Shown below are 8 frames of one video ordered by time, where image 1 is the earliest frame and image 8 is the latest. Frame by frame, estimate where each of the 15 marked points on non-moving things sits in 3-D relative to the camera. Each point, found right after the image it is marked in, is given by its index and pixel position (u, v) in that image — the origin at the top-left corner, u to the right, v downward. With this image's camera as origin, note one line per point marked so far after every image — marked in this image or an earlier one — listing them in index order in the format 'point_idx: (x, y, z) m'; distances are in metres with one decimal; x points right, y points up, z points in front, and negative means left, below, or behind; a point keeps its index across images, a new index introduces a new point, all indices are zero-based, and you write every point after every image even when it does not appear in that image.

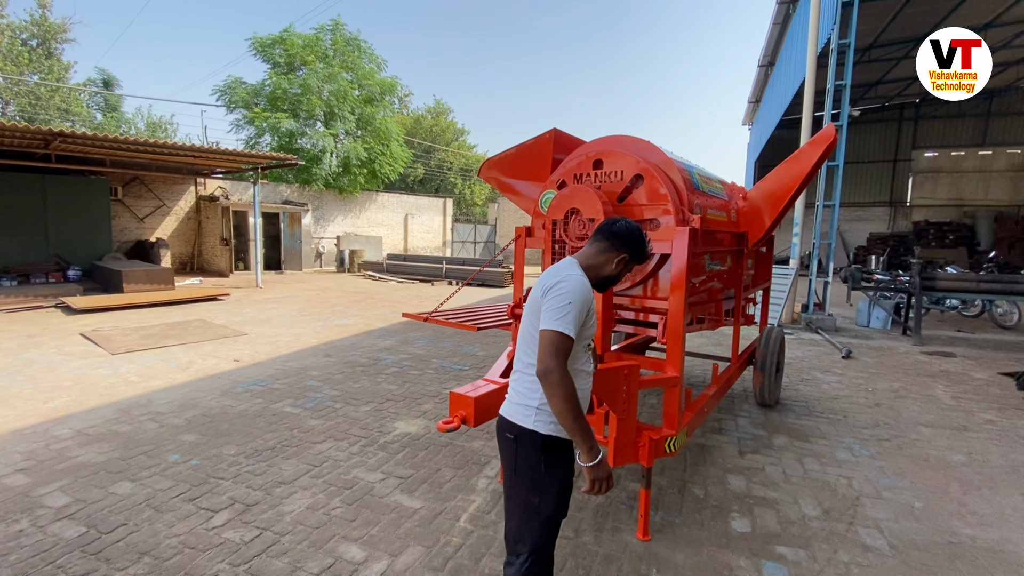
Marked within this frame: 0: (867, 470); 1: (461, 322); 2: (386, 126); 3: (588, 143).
0: (+2.6, -1.3, +3.6) m
1: (-0.3, -0.3, +4.0) m
2: (-4.8, +6.4, +19.0) m
3: (+0.5, +1.0, +3.2) m
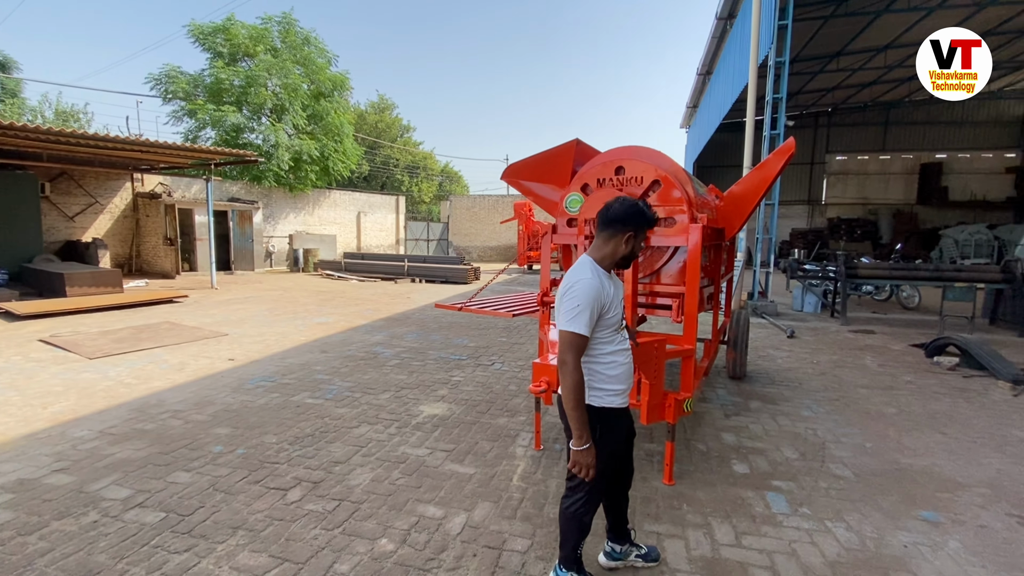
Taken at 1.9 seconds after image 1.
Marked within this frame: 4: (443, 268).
0: (+2.8, -1.2, +4.4) m
1: (-0.1, -0.2, +4.4) m
2: (-6.7, +6.4, +18.7) m
3: (+0.7, +1.0, +3.7) m
4: (-2.1, +0.6, +14.7) m
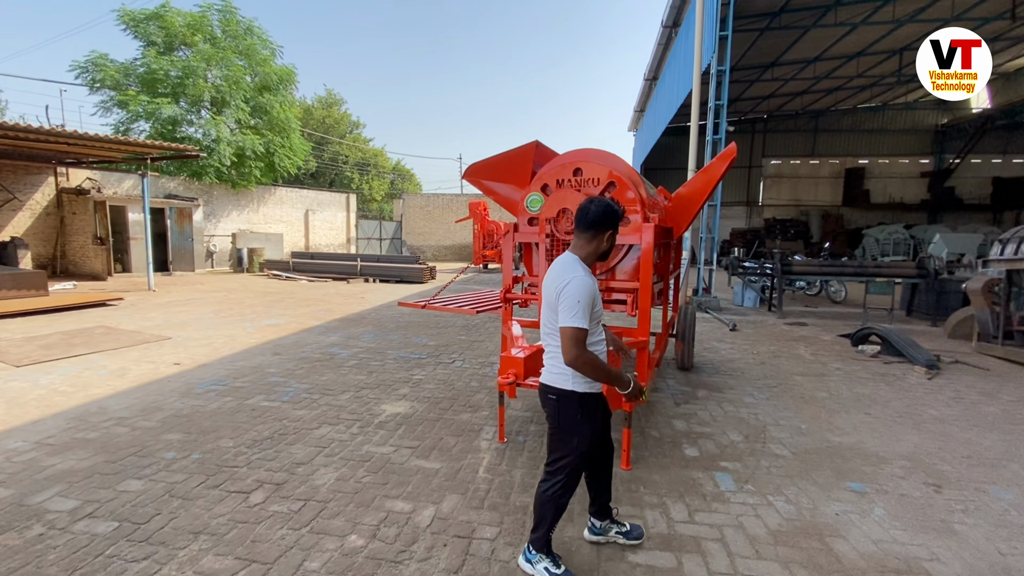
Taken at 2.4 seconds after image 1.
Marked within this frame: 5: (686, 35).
0: (+2.5, -1.2, +4.7) m
1: (-0.5, -0.2, +4.4) m
2: (-8.4, +6.4, +18.0) m
3: (+0.4, +1.1, +3.8) m
4: (-3.4, +0.6, +14.5) m
5: (+4.5, +6.6, +12.6) m
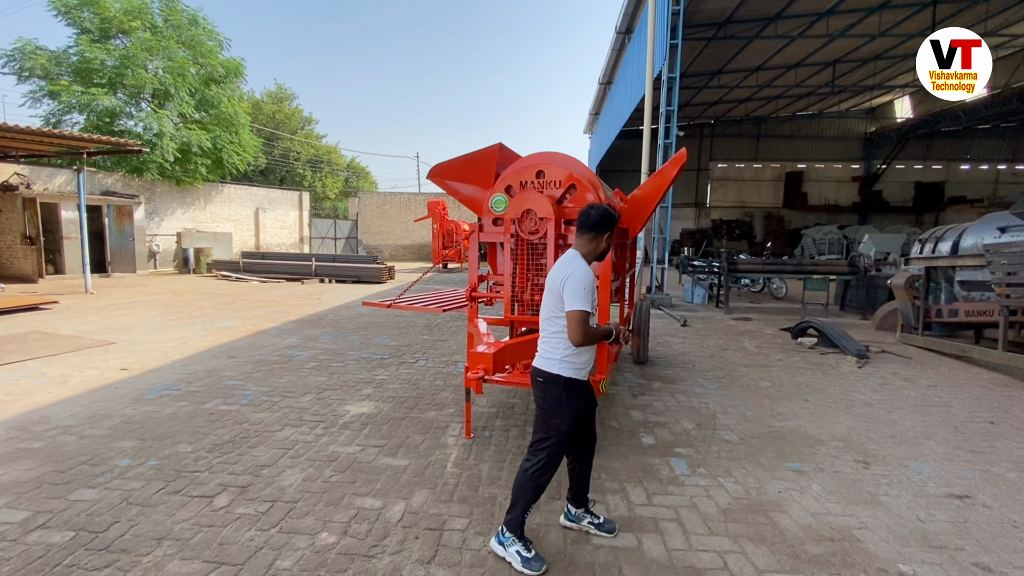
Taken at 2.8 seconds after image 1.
0: (+2.1, -1.1, +5.0) m
1: (-0.8, -0.2, +4.5) m
2: (-10.0, +6.3, +17.3) m
3: (+0.1, +1.1, +3.9) m
4: (-4.6, +0.6, +14.2) m
5: (+3.4, +6.6, +13.0) m
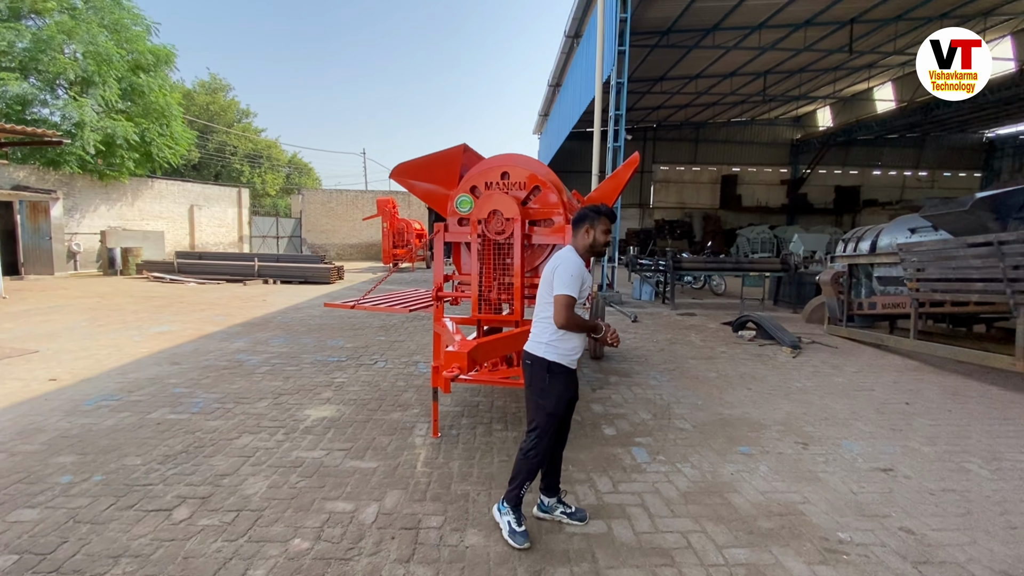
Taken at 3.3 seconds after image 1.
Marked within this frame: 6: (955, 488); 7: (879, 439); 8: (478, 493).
0: (+1.7, -1.1, +5.3) m
1: (-1.1, -0.2, +4.4) m
2: (-11.7, +6.2, +16.2) m
3: (-0.2, +1.1, +4.0) m
4: (-6.0, +0.6, +13.7) m
5: (+2.1, +6.7, +13.3) m
6: (+3.1, -1.4, +3.4) m
7: (+3.1, -1.3, +4.1) m
8: (-0.2, -1.3, +3.1) m
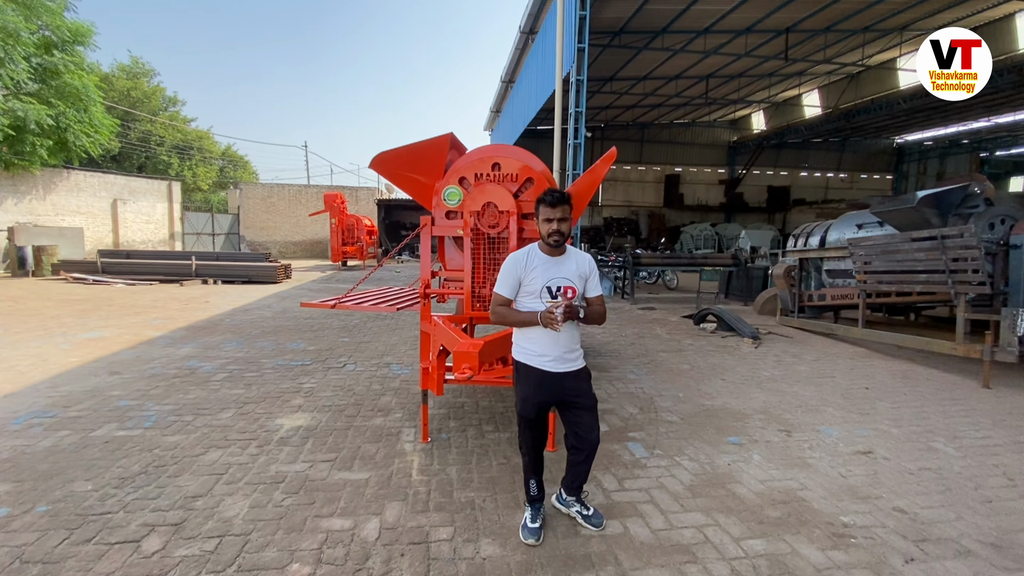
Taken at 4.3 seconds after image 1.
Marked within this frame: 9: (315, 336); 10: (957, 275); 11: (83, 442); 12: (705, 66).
0: (+1.5, -1.0, +5.3) m
1: (-1.2, -0.2, +4.2) m
2: (-13.1, +6.2, +14.7) m
3: (-0.3, +1.1, +3.8) m
4: (-7.1, +0.6, +12.9) m
5: (+0.9, +6.8, +13.3) m
6: (+3.1, -1.3, +3.6) m
7: (+3.0, -1.2, +4.3) m
8: (-0.2, -1.3, +3.0) m
9: (-2.9, -0.7, +7.1) m
10: (+5.1, +0.2, +5.6) m
11: (-3.2, -1.1, +3.6) m
12: (+7.4, +8.6, +18.8) m
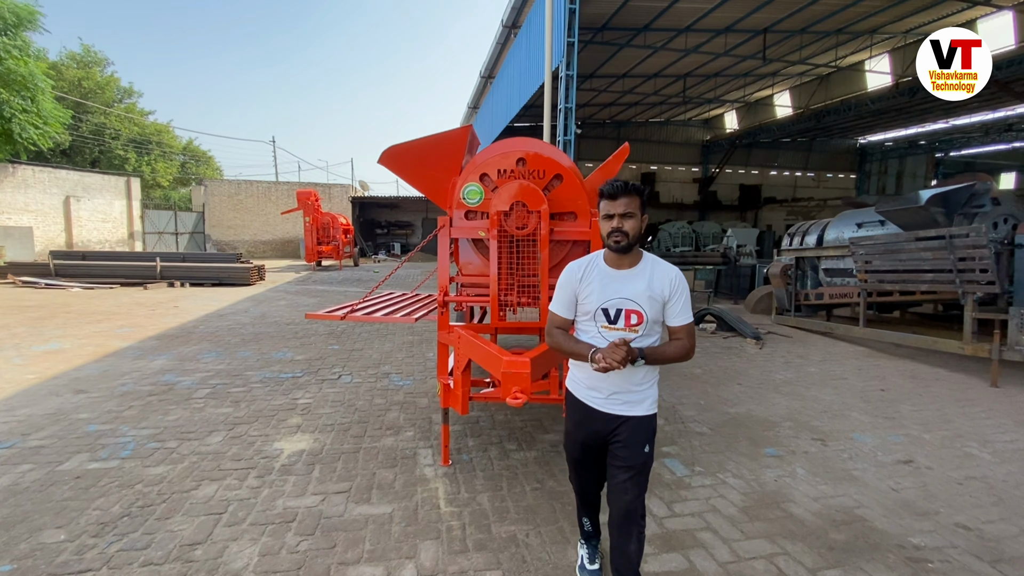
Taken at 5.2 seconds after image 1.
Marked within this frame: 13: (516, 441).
0: (+1.6, -1.1, +5.1) m
1: (-1.1, -0.2, +3.8) m
2: (-13.6, +6.1, +13.5) m
3: (-0.1, +1.1, +3.5) m
4: (-7.5, +0.5, +12.1) m
5: (+0.4, +6.8, +13.0) m
6: (+3.3, -1.3, +3.4) m
7: (+3.2, -1.2, +4.2) m
8: (+0.1, -1.4, +2.7) m
9: (-2.9, -0.8, +6.6) m
10: (+5.2, +0.2, +5.6) m
11: (-3.0, -1.2, +3.1) m
12: (+6.6, +8.7, +18.8) m
13: (0.0, -1.2, +3.8) m
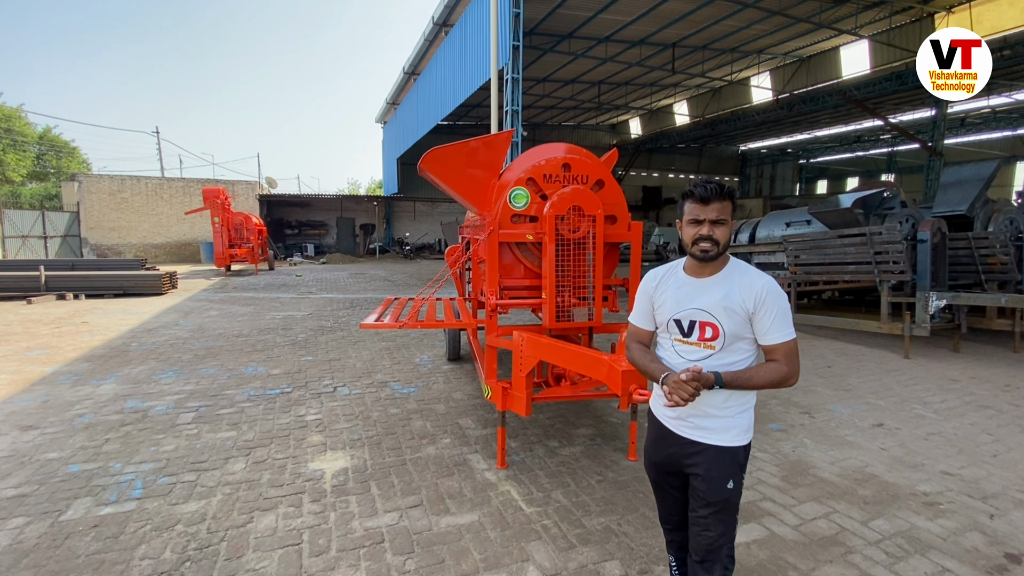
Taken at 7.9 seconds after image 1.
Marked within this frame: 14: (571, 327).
0: (+1.6, -1.0, +5.5) m
1: (-0.8, -0.3, +3.7) m
2: (-15.1, +5.6, +10.8) m
3: (+0.2, +1.1, +3.6) m
4: (-8.7, +0.2, +10.6) m
5: (-1.3, +6.8, +13.0) m
6: (+3.6, -1.2, +4.2) m
7: (+3.4, -1.1, +4.9) m
8: (+0.6, -1.4, +2.8) m
9: (-3.1, -0.9, +6.1) m
10: (+5.0, +0.3, +6.6) m
11: (-2.5, -1.3, +2.6) m
12: (+3.6, +8.8, +19.9) m
13: (+0.3, -1.2, +3.9) m
14: (+0.4, -0.3, +3.5) m
